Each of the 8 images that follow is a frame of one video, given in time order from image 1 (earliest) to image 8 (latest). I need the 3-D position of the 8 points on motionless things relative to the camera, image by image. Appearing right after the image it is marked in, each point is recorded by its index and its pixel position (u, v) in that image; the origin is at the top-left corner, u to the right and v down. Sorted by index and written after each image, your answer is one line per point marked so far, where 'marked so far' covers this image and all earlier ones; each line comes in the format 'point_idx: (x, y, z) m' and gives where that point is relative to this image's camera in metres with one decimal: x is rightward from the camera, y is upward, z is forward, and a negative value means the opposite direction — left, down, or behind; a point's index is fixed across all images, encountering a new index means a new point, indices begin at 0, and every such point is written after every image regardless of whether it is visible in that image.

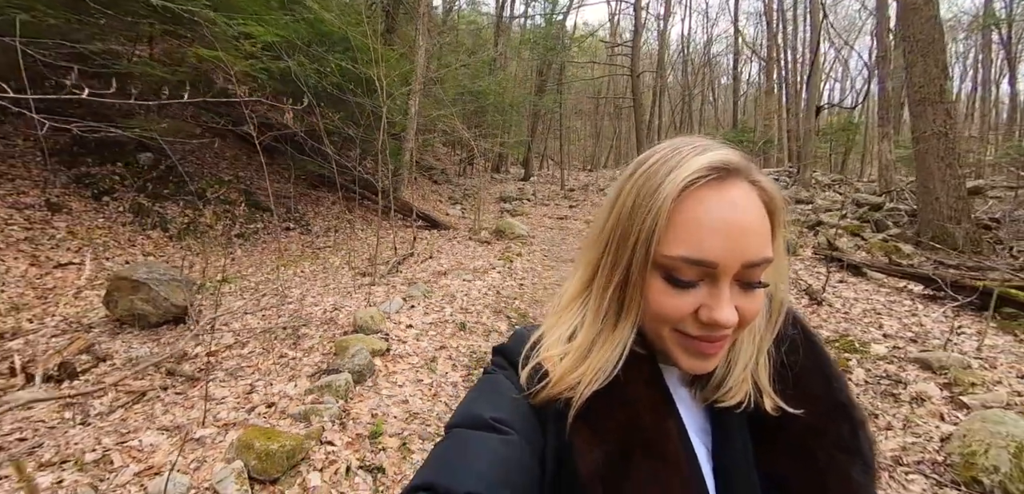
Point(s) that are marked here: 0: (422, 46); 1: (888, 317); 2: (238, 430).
0: (-2.0, +4.6, +11.4) m
1: (+3.5, -0.6, +4.8) m
2: (-1.5, -1.0, +2.9) m
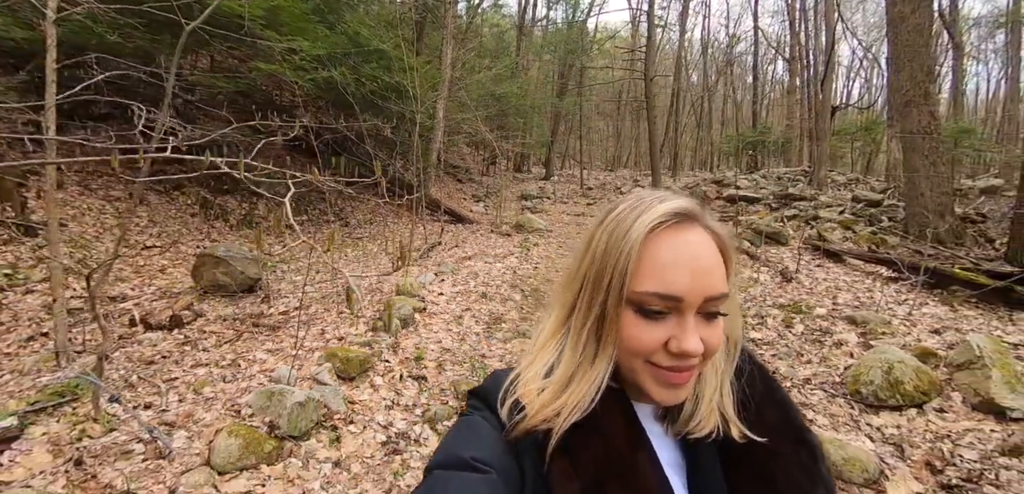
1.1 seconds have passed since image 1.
0: (-1.5, +4.8, +12.5) m
1: (+3.7, -0.5, +5.6) m
2: (-1.5, -0.8, +3.9) m
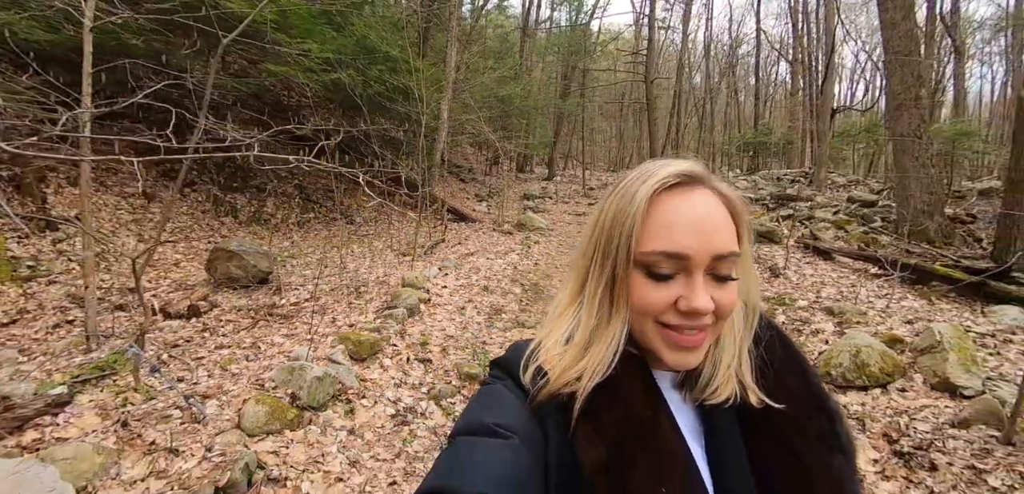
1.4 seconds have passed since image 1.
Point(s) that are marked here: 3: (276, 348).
0: (-1.5, +4.9, +12.8) m
1: (+3.7, -0.4, +5.9) m
2: (-1.5, -0.7, +4.2) m
3: (-1.8, -0.8, +4.0) m
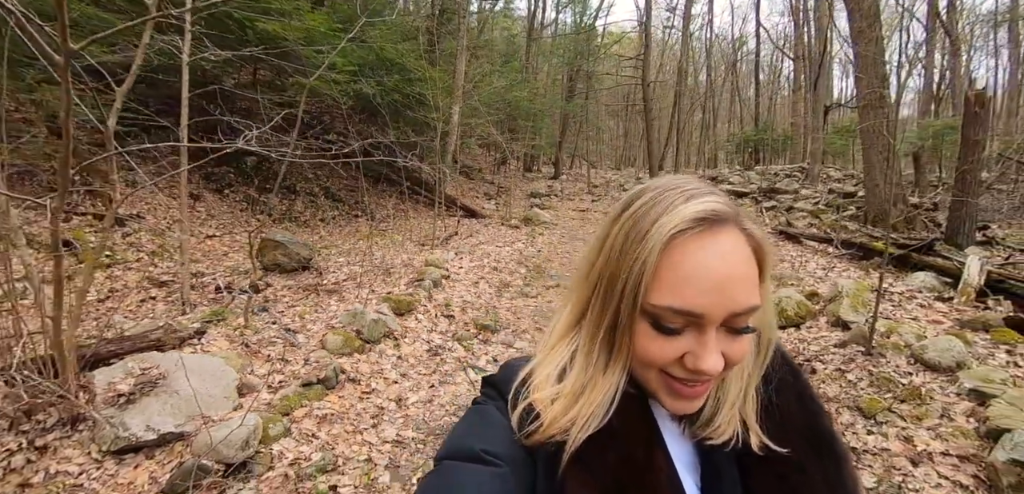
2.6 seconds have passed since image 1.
0: (-1.4, +5.0, +14.0) m
1: (+3.7, -0.2, +7.0) m
2: (-1.4, -0.5, +5.4) m
3: (-1.8, -0.6, +5.1) m
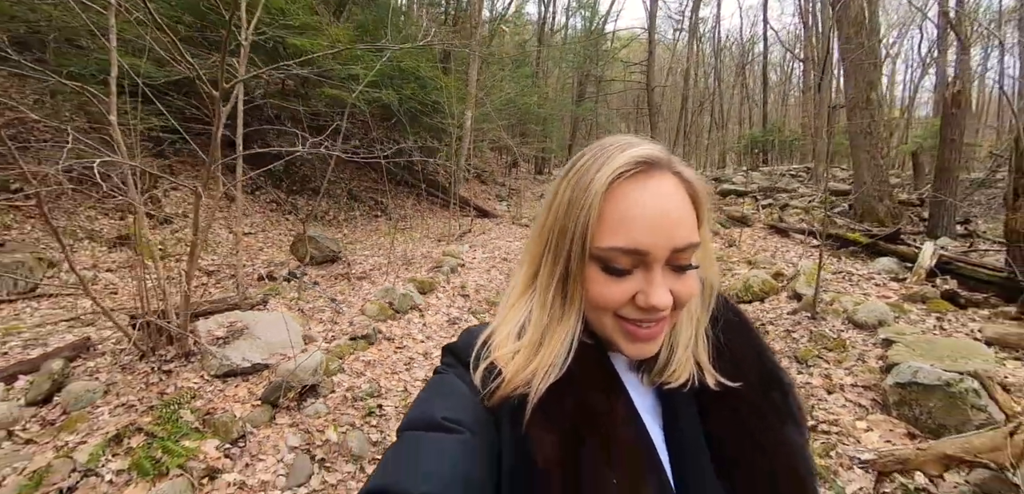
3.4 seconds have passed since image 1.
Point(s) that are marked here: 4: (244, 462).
0: (-1.1, +5.1, +14.9) m
1: (+3.9, 0.0, +7.7) m
2: (-1.4, -0.4, +6.3) m
3: (-1.7, -0.5, +6.0) m
4: (-1.4, -1.1, +2.7) m
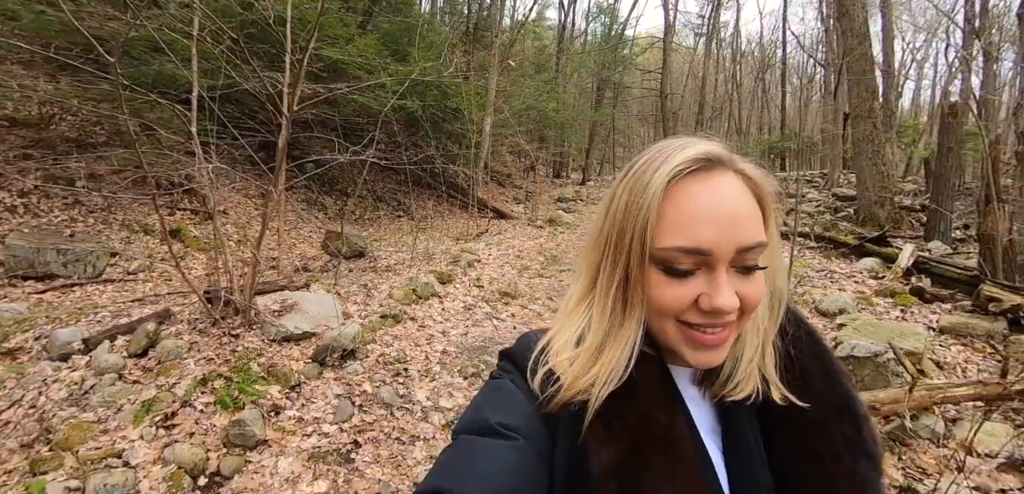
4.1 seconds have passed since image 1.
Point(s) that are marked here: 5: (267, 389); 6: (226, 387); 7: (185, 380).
0: (-0.5, +5.1, +15.6) m
1: (+4.1, -0.1, +8.2) m
2: (-1.2, -0.3, +7.0) m
3: (-1.6, -0.4, +6.7) m
4: (-1.4, -1.0, +3.4) m
5: (-1.7, -1.0, +3.5) m
6: (-1.9, -0.9, +3.4) m
7: (-2.2, -0.9, +3.4) m
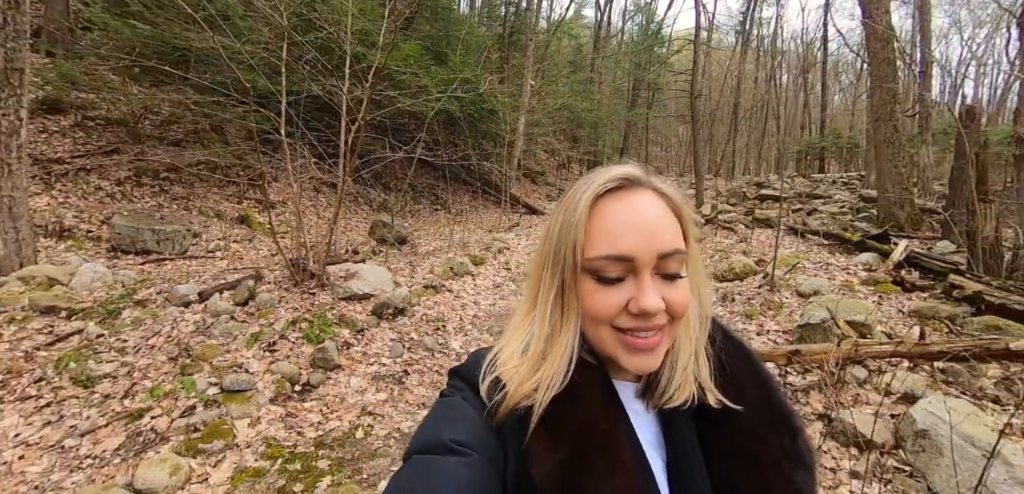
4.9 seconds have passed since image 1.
0: (+0.6, +5.3, +16.5) m
1: (+4.5, 0.0, +8.9) m
2: (-0.8, -0.1, +8.0) m
3: (-1.2, -0.2, +7.7) m
4: (-1.3, -0.8, +4.5) m
5: (-1.5, -0.7, +4.5) m
6: (-1.8, -0.7, +4.5) m
7: (-2.1, -0.7, +4.5) m
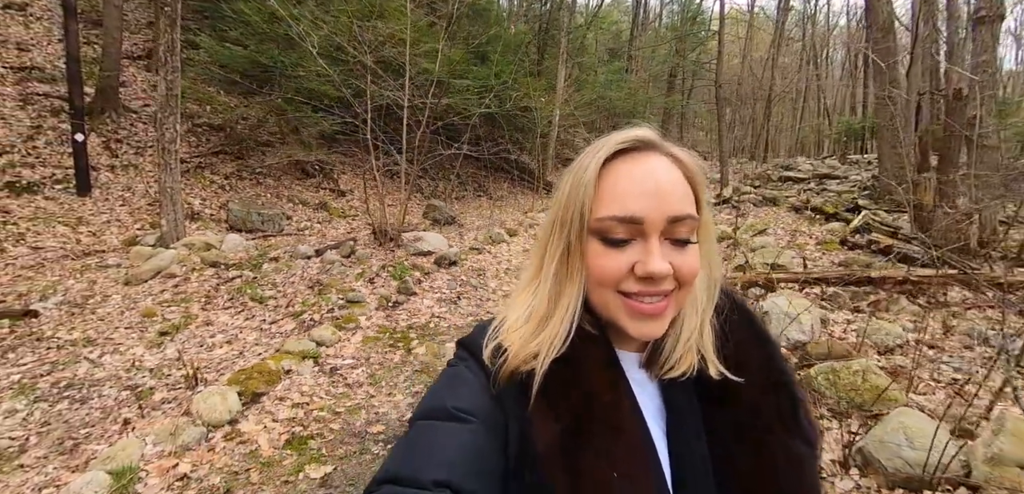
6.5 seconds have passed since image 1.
0: (+1.8, +6.0, +18.3) m
1: (+5.1, +0.6, +10.4) m
2: (-0.3, +0.4, +10.0) m
3: (-0.7, +0.3, +9.8) m
4: (-1.1, -0.4, +6.6) m
5: (-1.3, -0.3, +6.6) m
6: (-1.5, -0.3, +6.6) m
7: (-1.8, -0.3, +6.7) m
